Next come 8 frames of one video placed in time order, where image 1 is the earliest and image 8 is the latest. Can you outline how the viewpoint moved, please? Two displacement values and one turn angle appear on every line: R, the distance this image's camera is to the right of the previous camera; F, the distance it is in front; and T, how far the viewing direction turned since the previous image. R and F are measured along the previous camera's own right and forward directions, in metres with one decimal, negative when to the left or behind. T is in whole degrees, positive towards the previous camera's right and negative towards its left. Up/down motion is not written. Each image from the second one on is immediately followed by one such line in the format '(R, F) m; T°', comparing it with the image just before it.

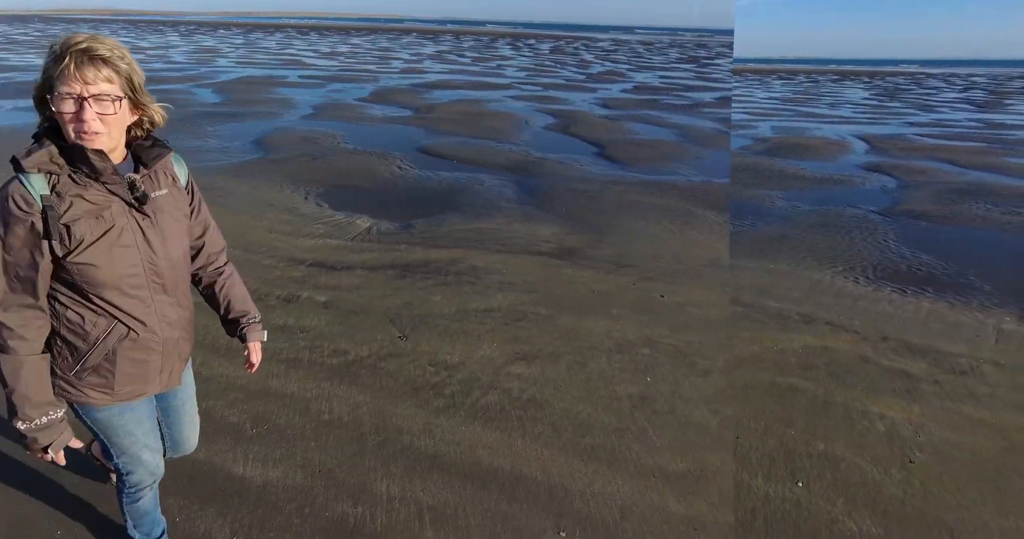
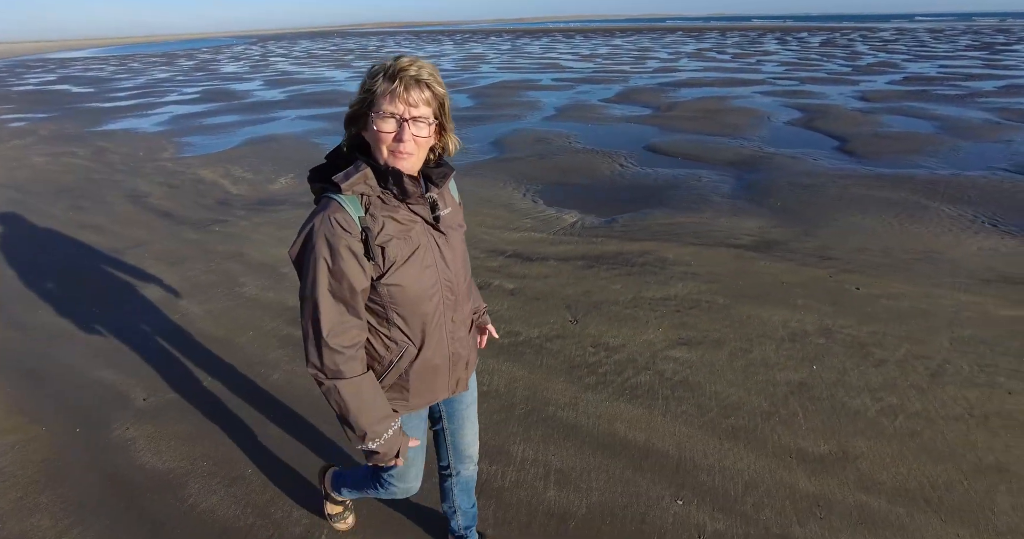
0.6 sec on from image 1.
(+0.3, 0.0) m; -23°
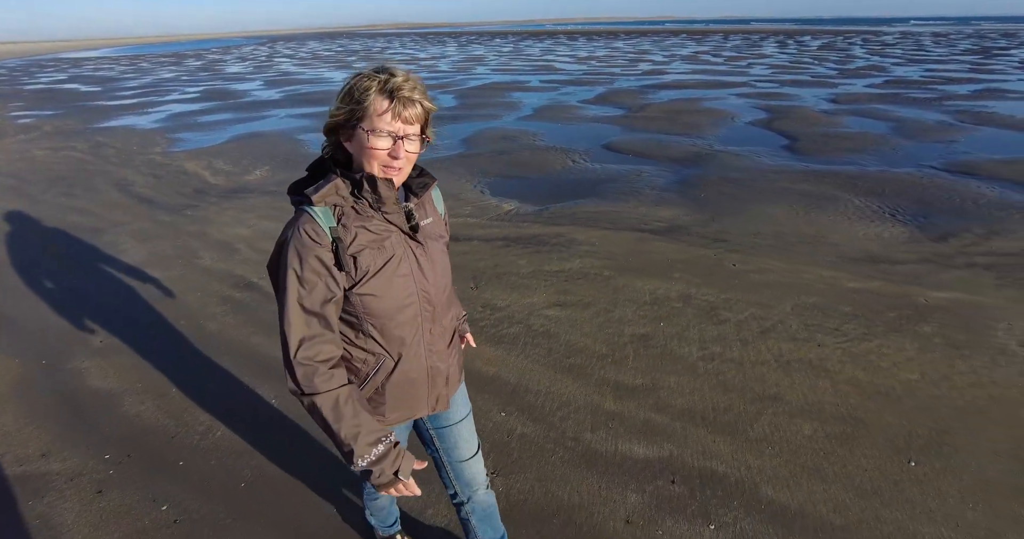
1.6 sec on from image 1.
(+0.7, -0.5) m; -1°
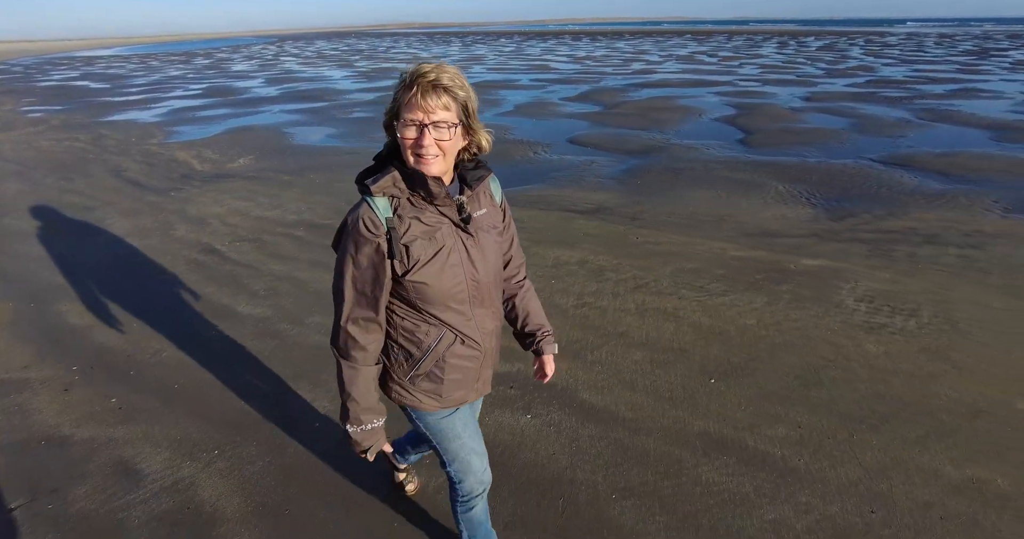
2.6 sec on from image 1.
(+0.7, -0.6) m; -1°
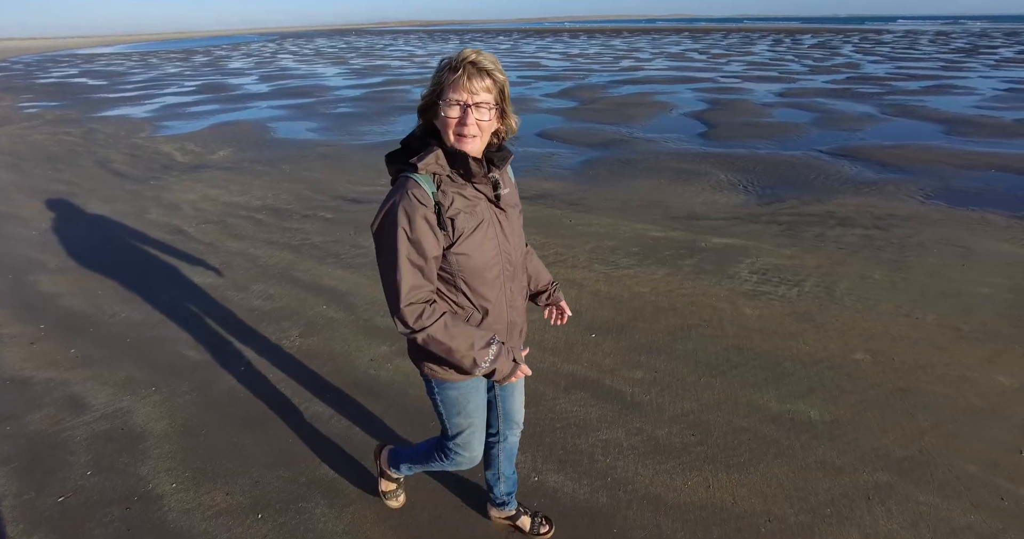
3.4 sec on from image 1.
(+0.6, -0.4) m; 0°
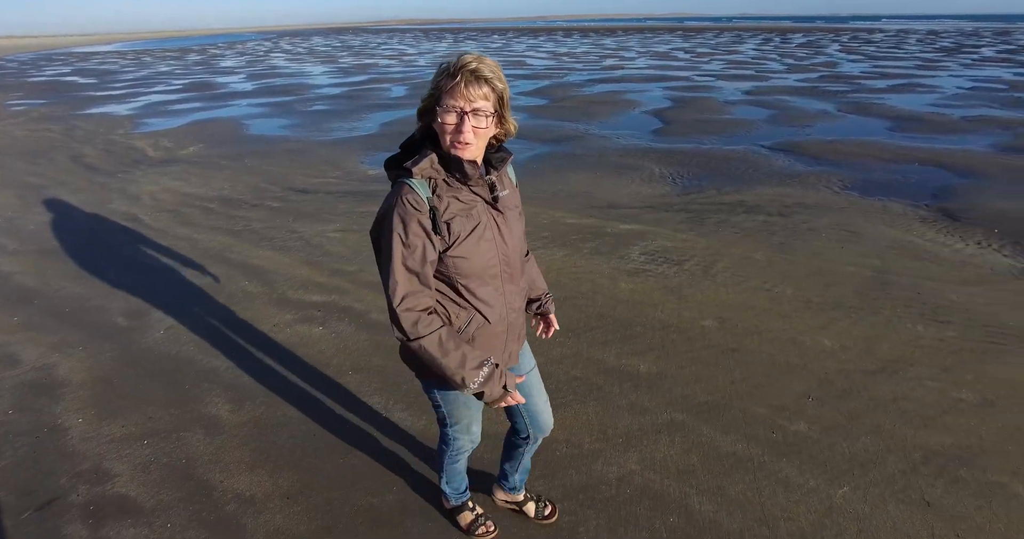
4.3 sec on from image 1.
(+0.7, -0.4) m; 0°
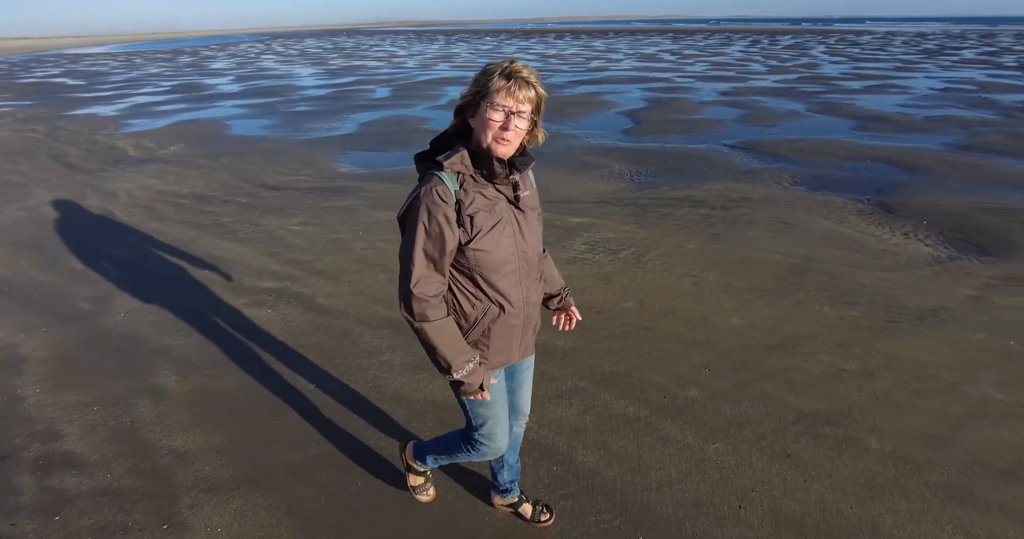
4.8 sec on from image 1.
(+0.4, -0.3) m; 0°
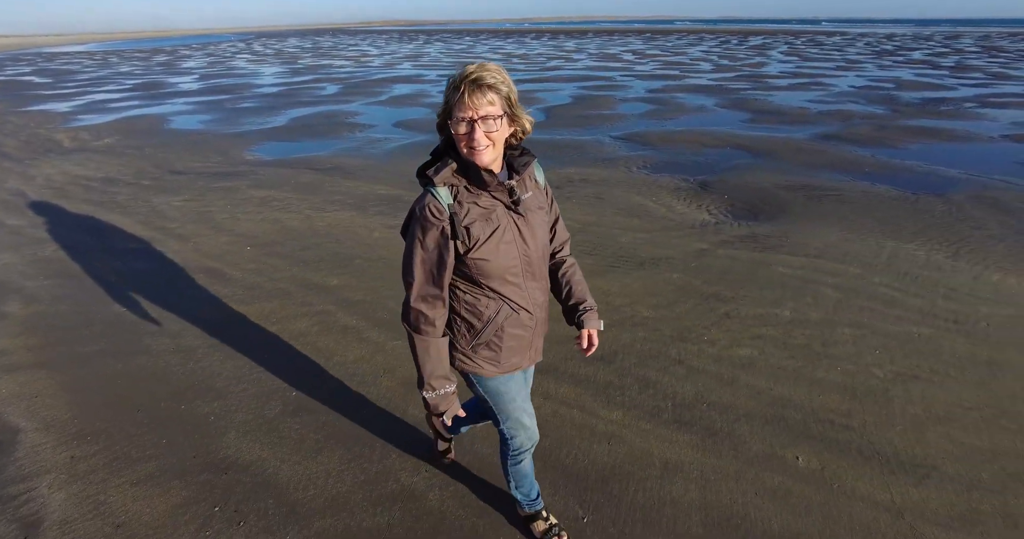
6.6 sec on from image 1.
(+1.6, -0.9) m; +1°
